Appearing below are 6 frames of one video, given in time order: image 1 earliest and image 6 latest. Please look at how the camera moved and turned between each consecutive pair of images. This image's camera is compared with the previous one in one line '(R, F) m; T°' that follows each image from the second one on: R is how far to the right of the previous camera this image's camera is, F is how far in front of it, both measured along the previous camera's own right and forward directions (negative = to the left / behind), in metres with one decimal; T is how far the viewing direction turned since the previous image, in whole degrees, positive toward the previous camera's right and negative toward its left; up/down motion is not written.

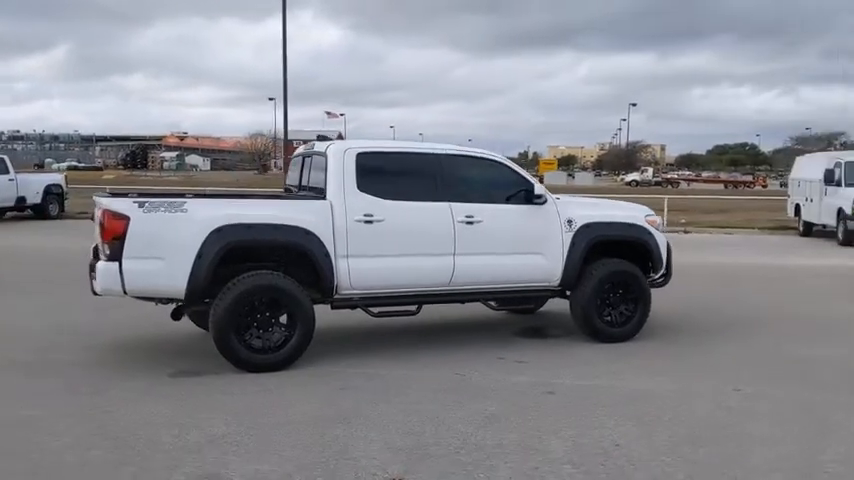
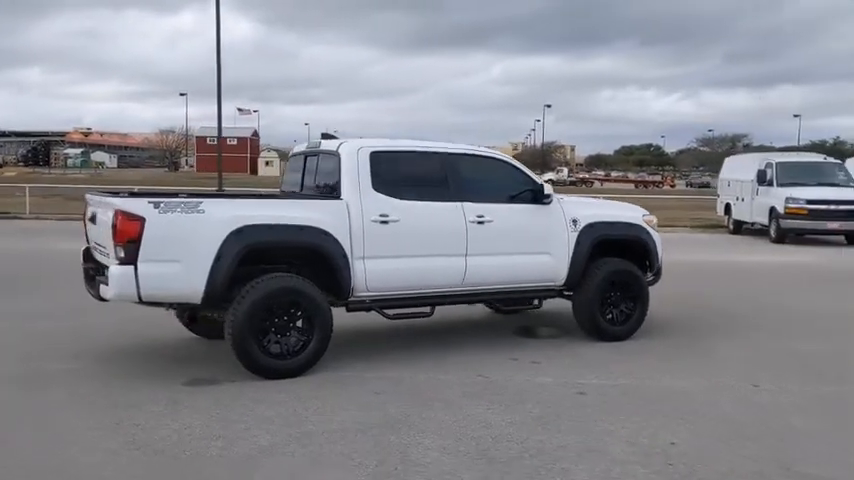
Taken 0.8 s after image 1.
(-0.9, +0.1) m; +6°
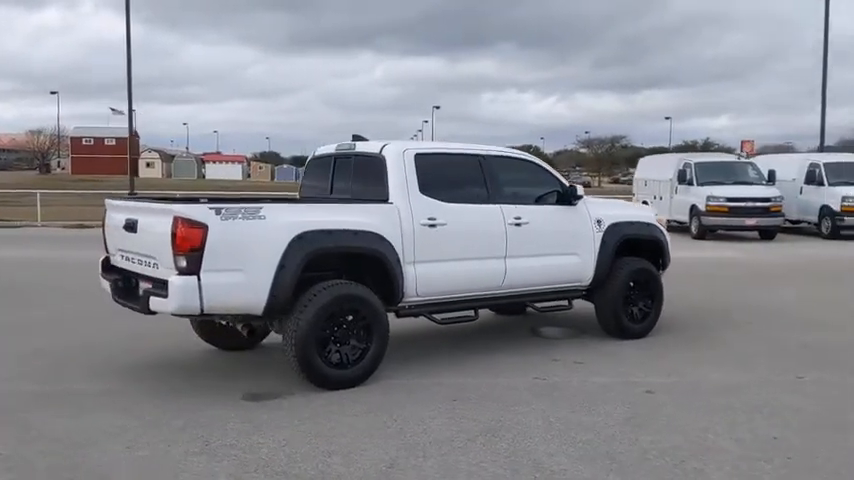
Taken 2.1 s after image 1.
(-1.4, +0.2) m; +8°
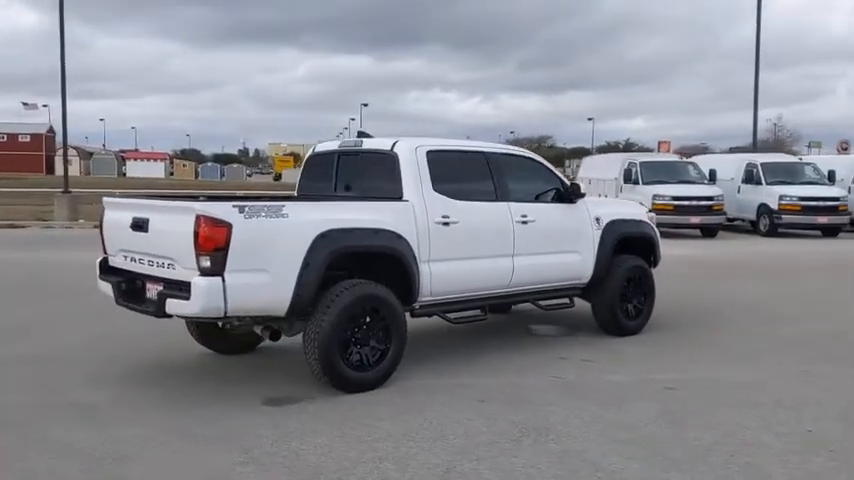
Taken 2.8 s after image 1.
(-0.7, +0.1) m; +5°
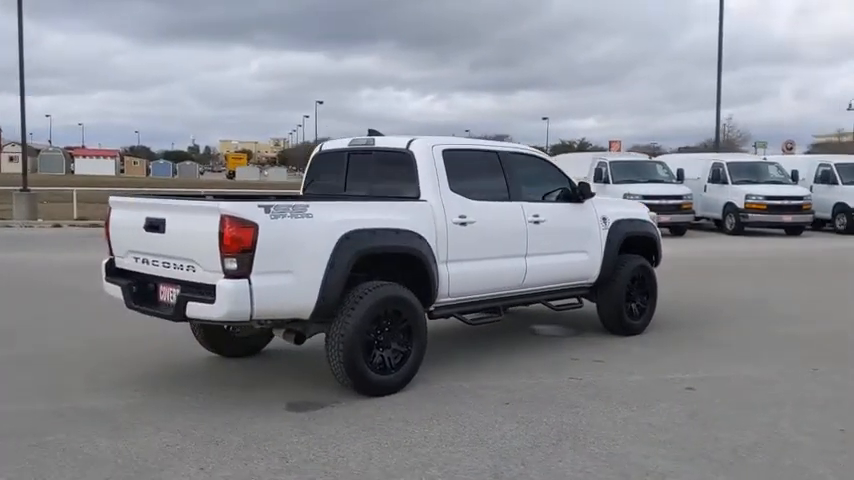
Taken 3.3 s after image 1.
(-0.5, +0.1) m; +3°
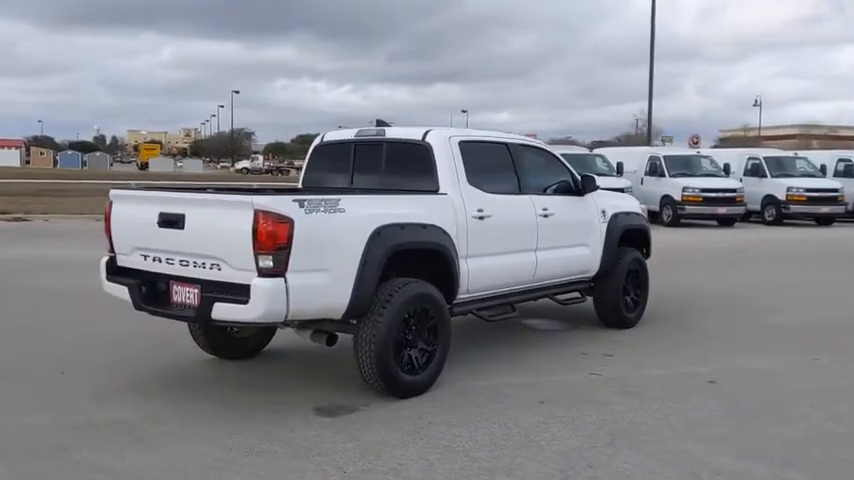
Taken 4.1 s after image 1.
(-0.8, +0.3) m; +6°
